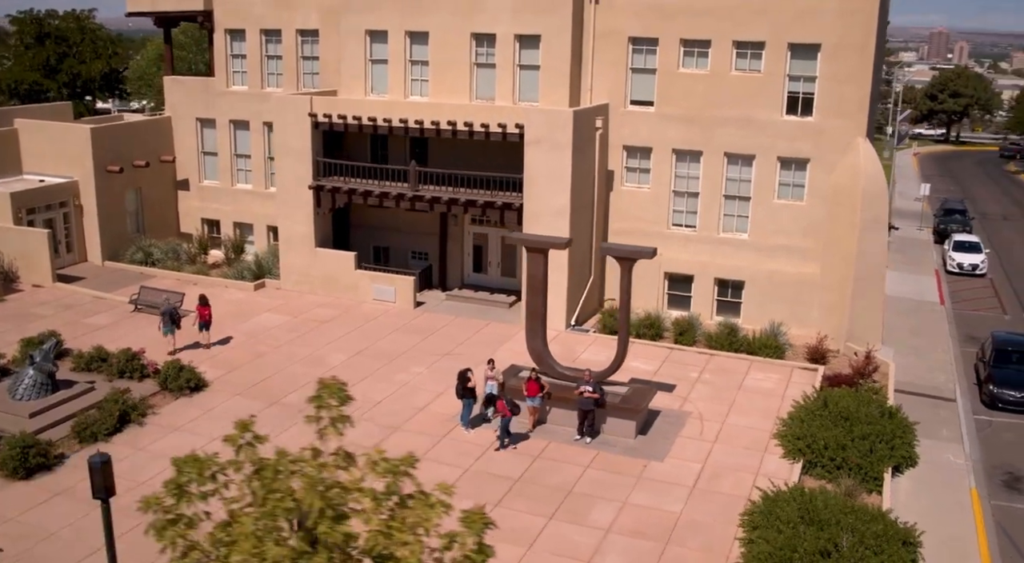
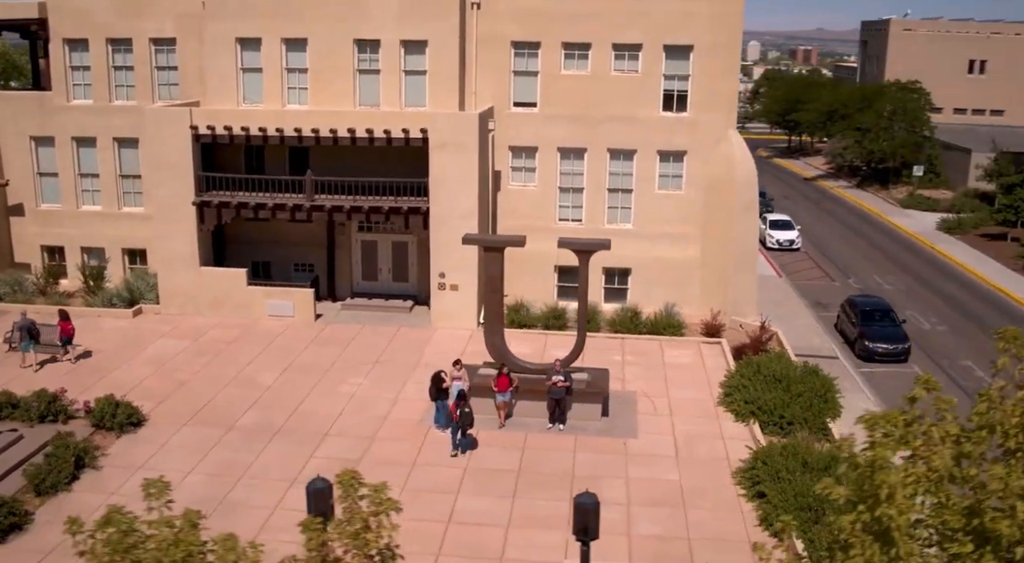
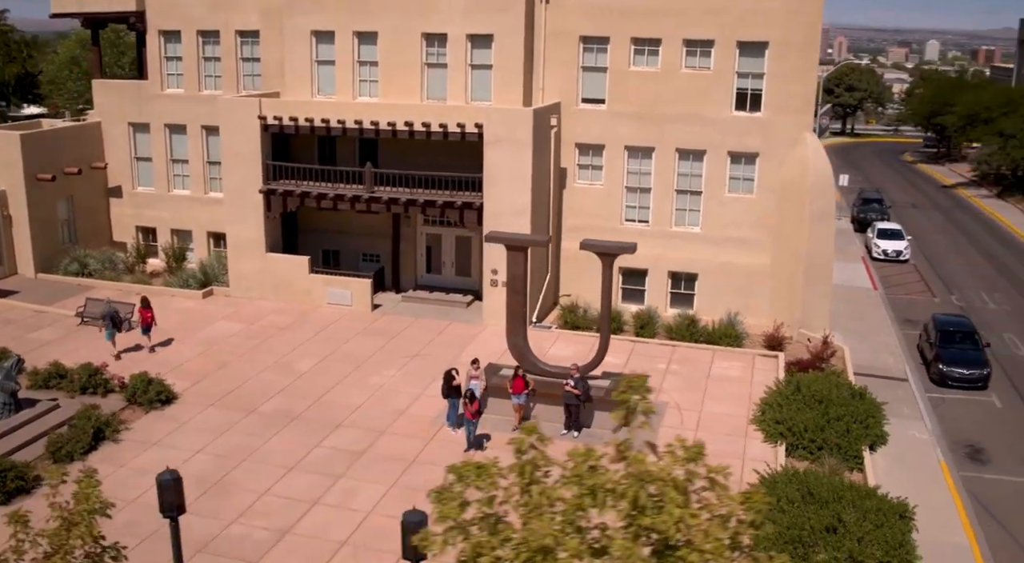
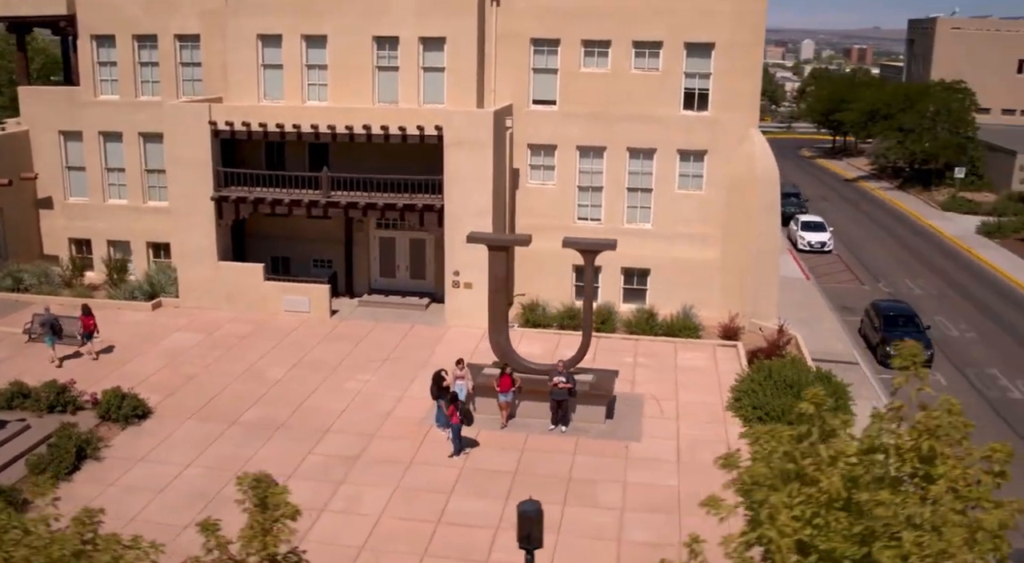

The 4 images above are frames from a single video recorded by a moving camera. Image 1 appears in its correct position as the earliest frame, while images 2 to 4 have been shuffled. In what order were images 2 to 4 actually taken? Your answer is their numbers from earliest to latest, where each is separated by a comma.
3, 4, 2
